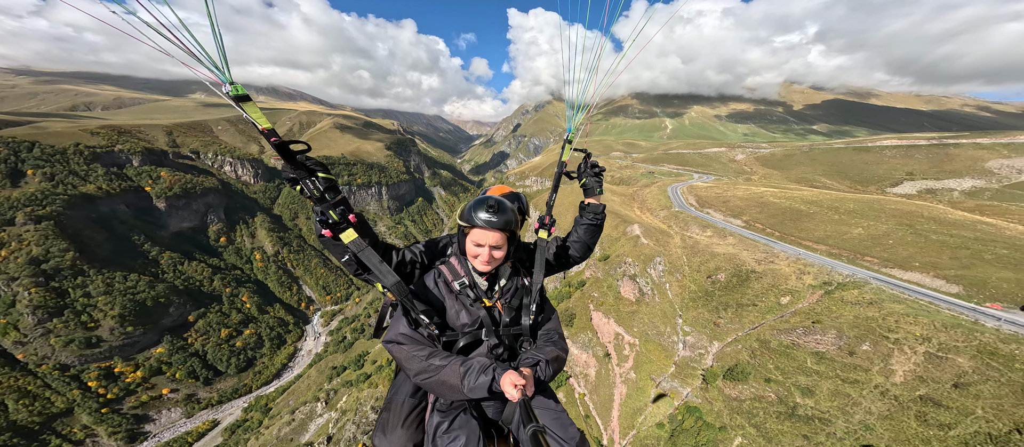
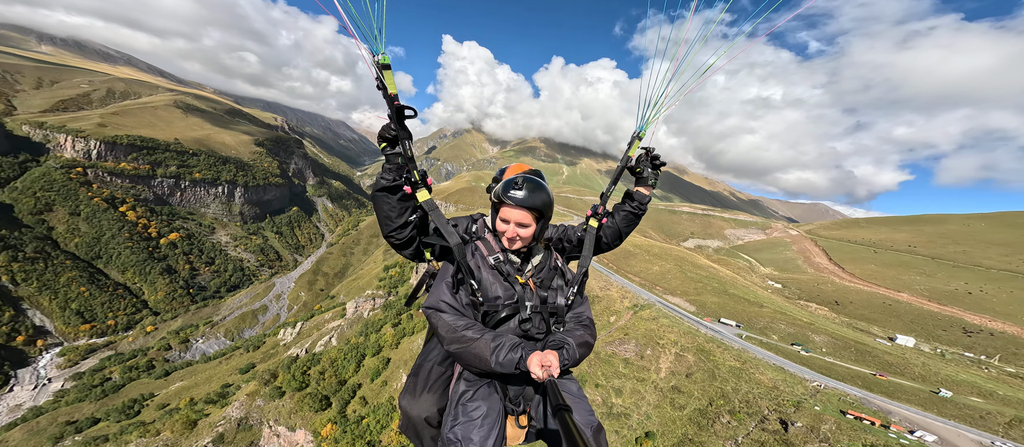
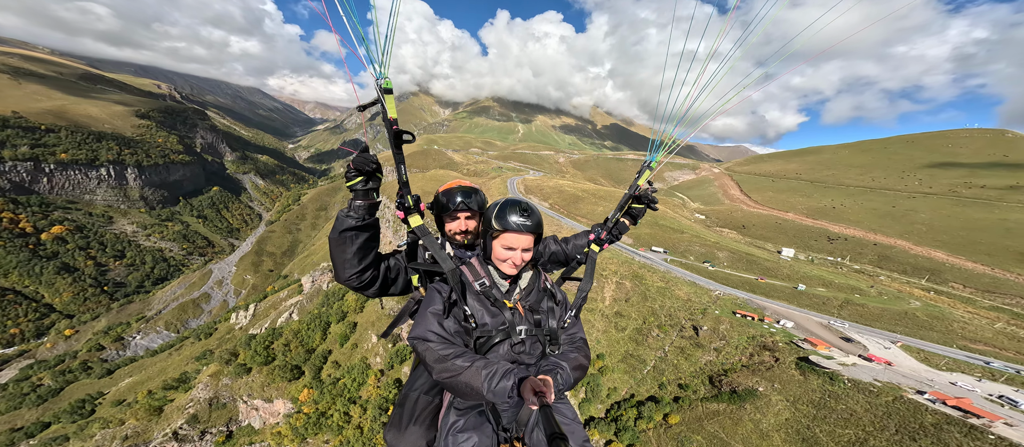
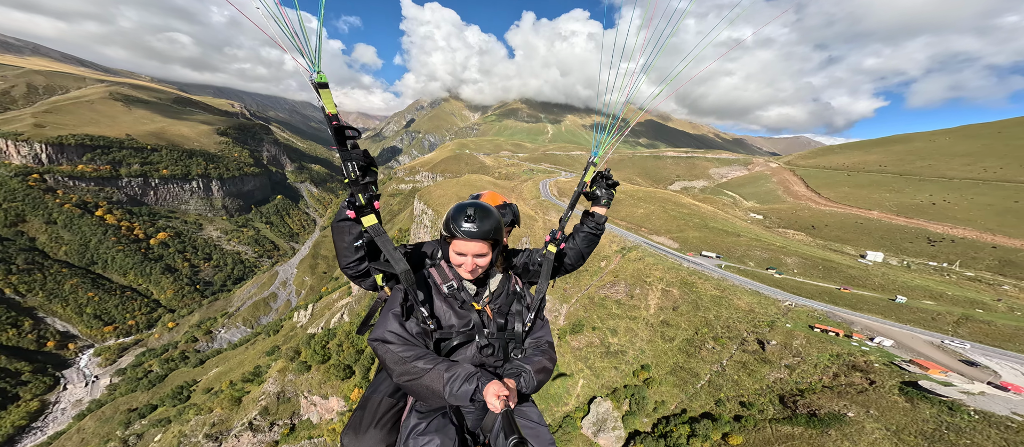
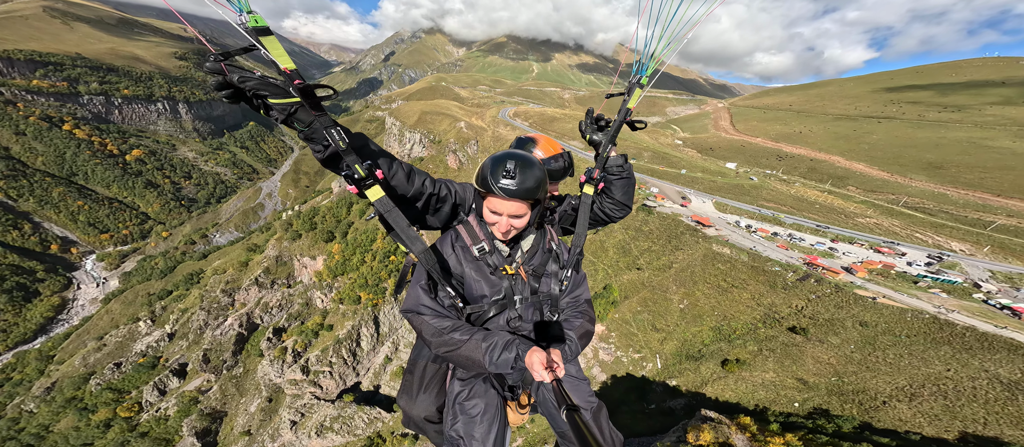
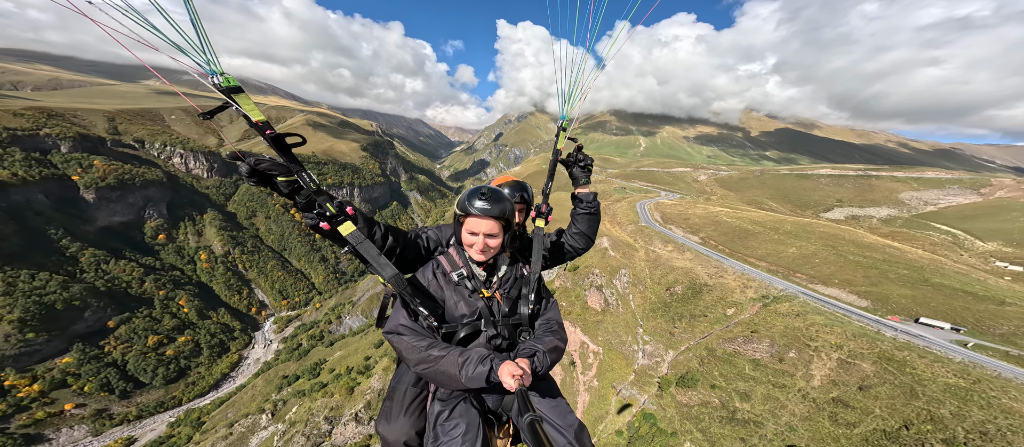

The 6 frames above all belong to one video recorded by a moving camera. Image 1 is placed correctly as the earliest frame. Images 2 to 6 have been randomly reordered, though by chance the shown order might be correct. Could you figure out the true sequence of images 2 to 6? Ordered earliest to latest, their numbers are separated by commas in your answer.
6, 2, 4, 3, 5
